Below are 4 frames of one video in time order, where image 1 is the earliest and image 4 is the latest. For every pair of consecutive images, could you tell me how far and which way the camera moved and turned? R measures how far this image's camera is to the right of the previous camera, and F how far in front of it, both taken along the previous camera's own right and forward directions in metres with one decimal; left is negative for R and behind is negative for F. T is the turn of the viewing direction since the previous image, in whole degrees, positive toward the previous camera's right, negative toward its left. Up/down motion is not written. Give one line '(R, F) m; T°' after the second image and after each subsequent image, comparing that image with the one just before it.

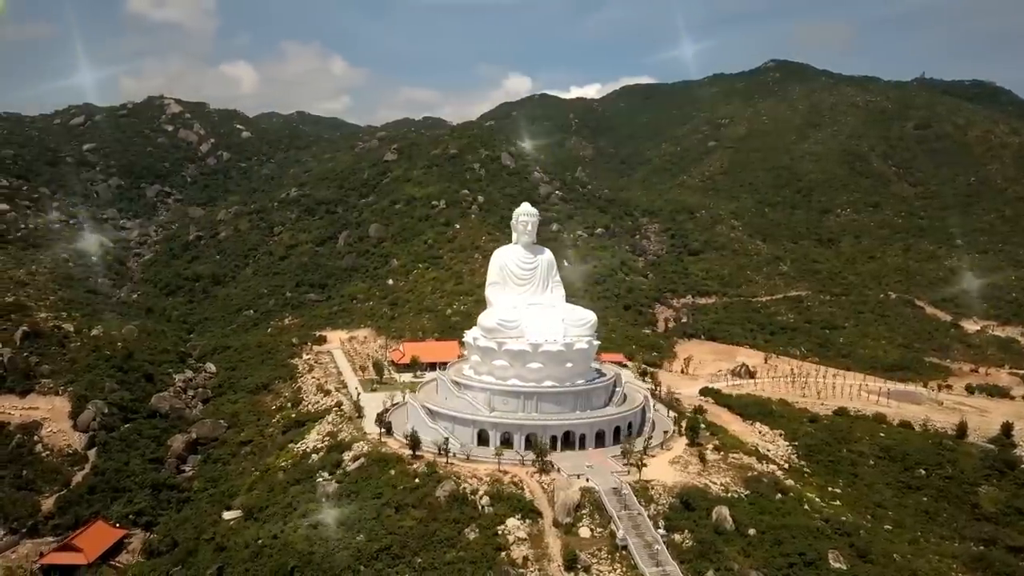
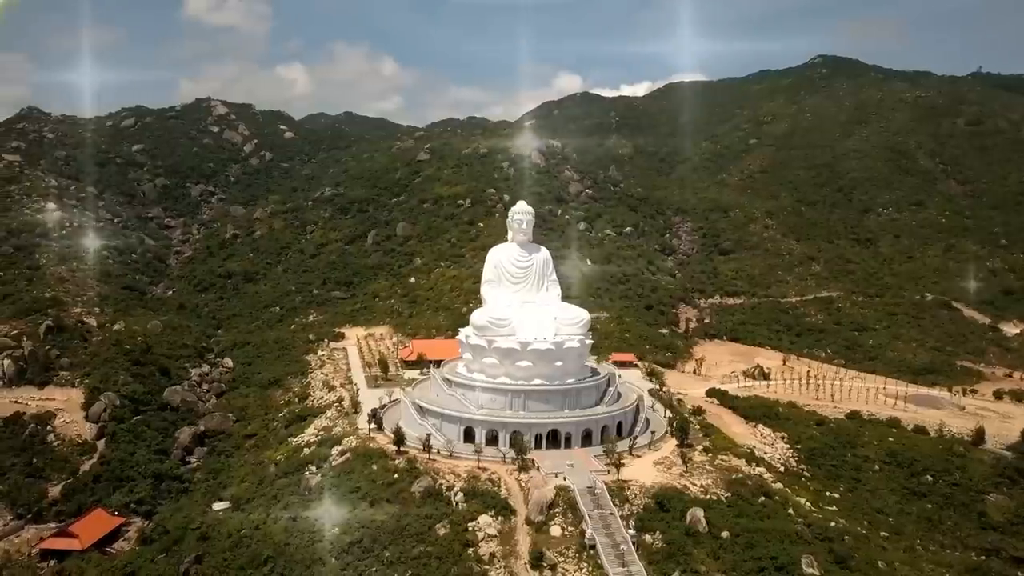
(+1.9, 0.0) m; -3°
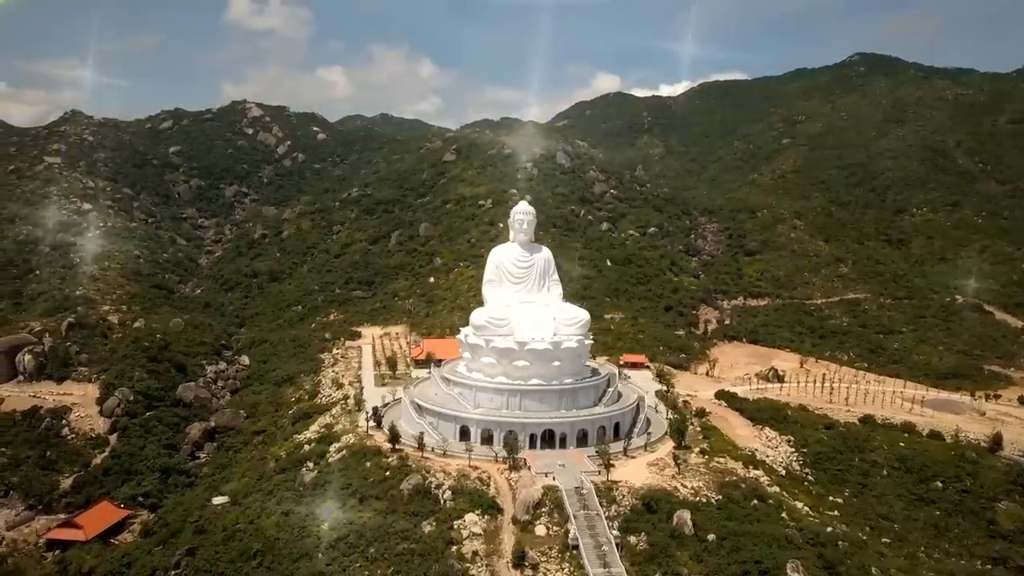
(+1.2, 0.0) m; -3°
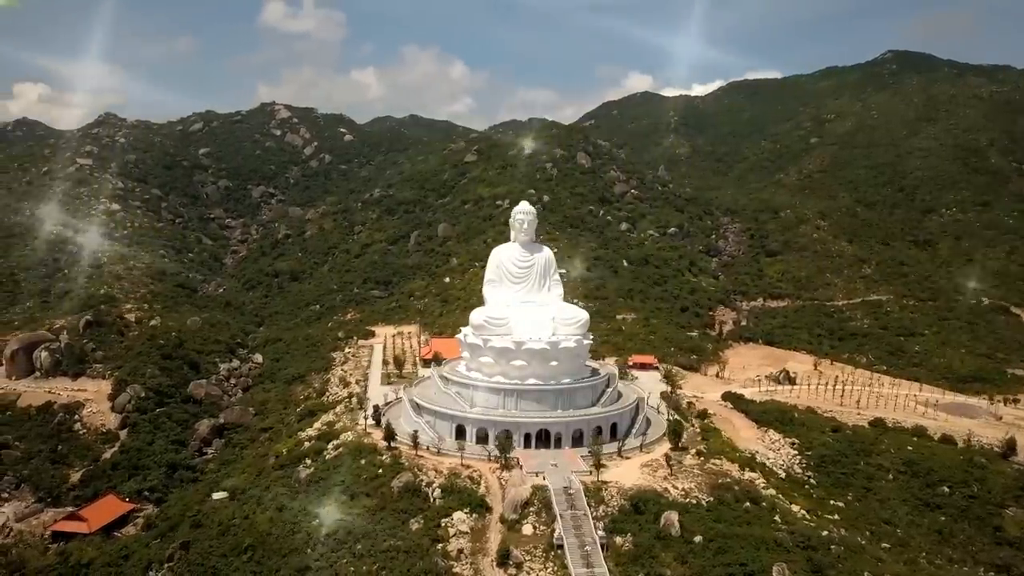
(+1.1, -0.1) m; -2°
